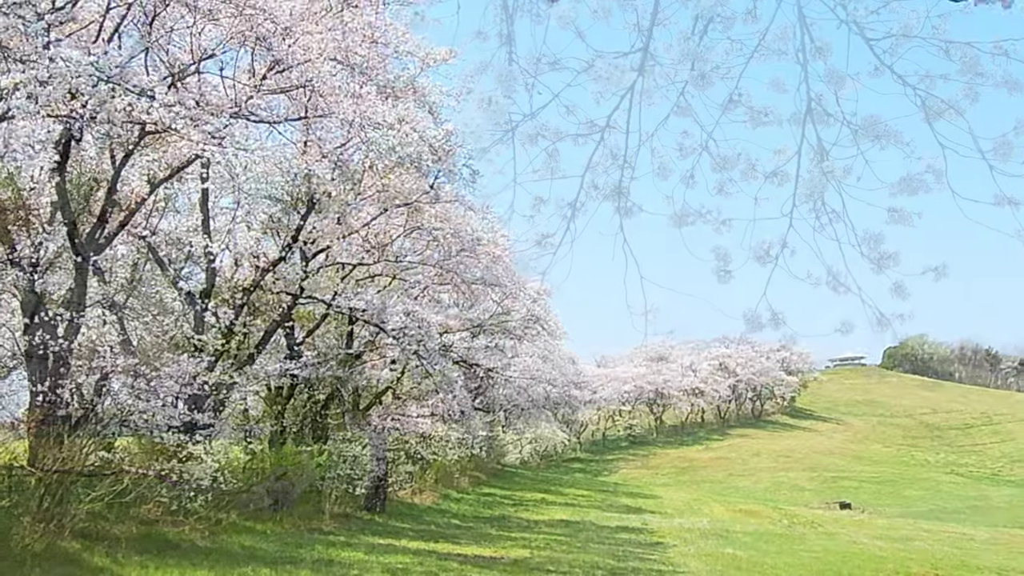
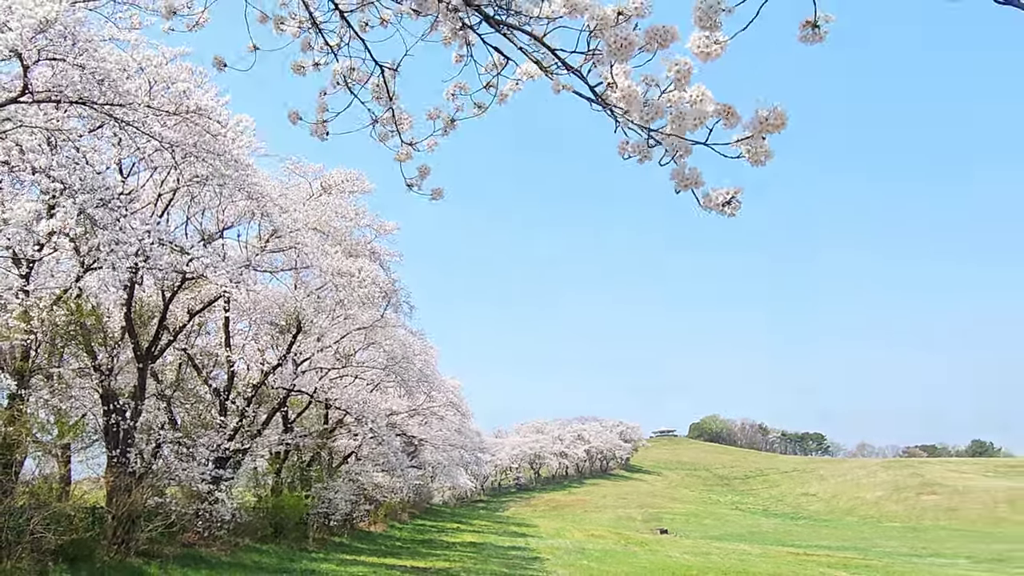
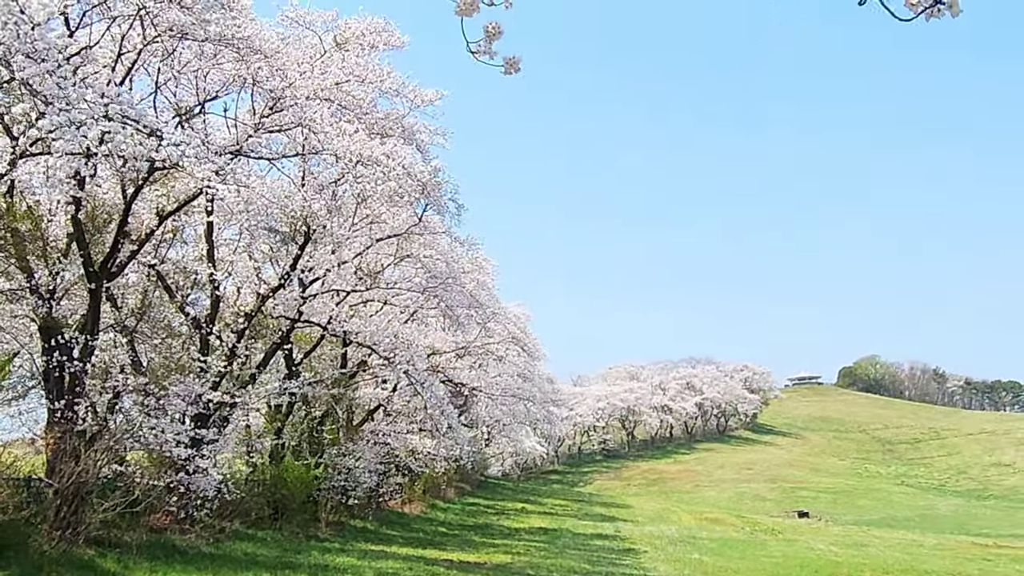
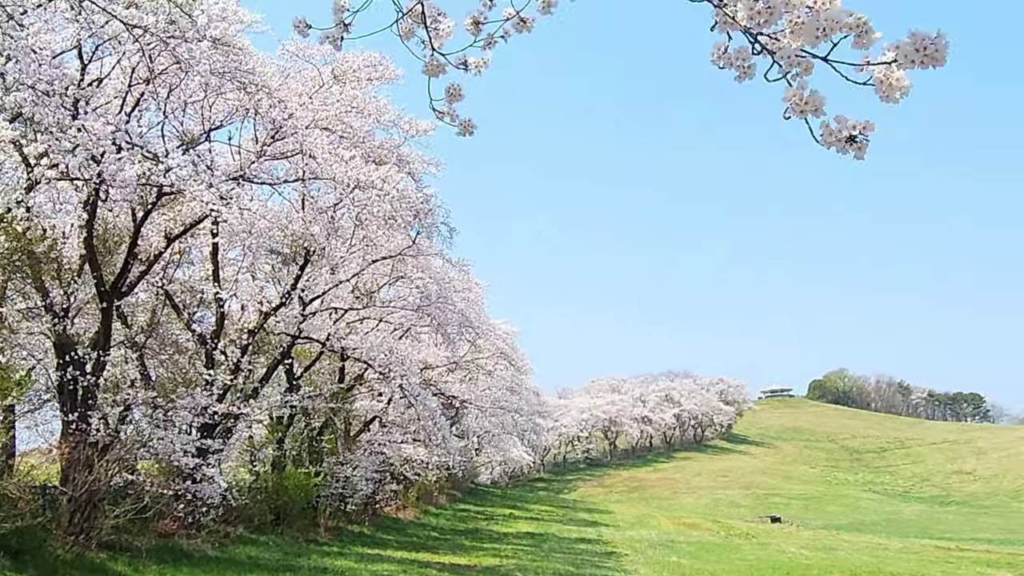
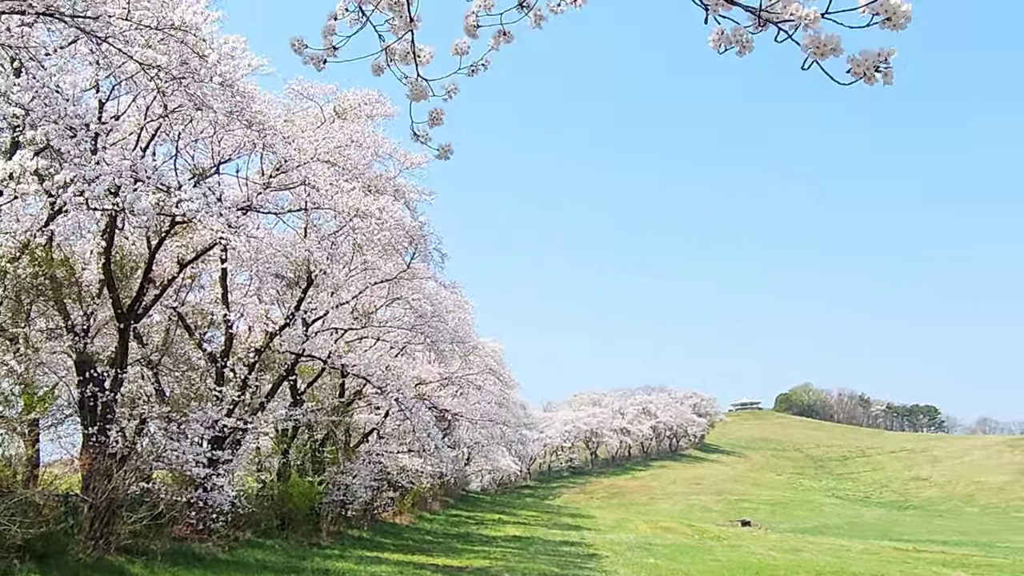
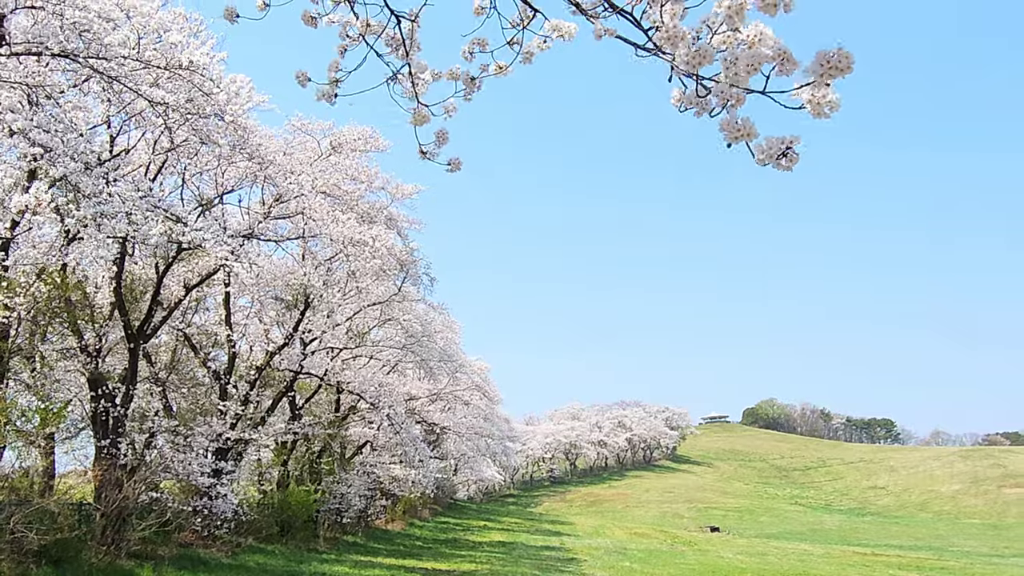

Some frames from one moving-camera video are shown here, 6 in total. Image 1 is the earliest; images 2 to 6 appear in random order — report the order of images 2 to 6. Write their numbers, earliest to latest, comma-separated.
3, 4, 5, 6, 2
